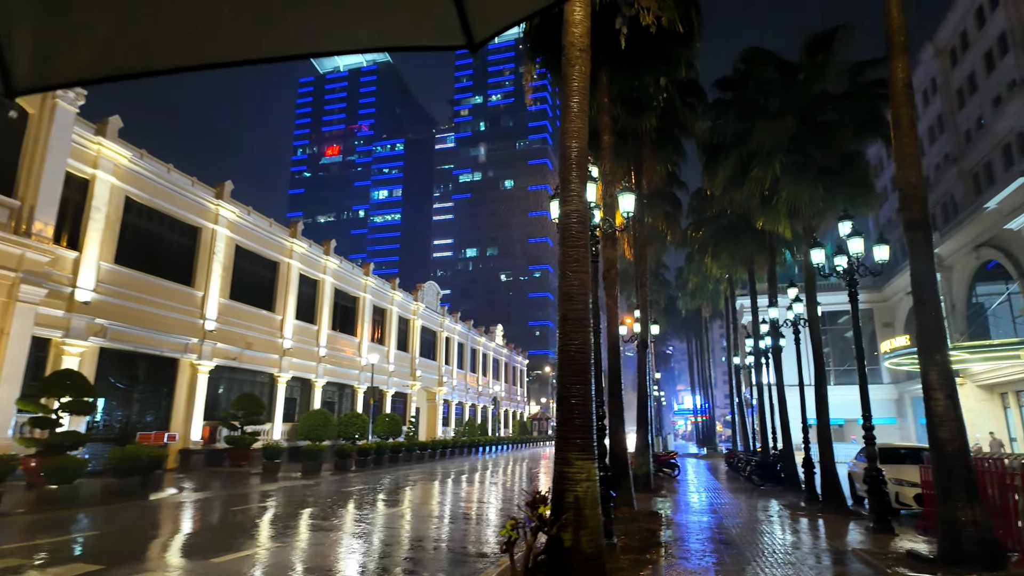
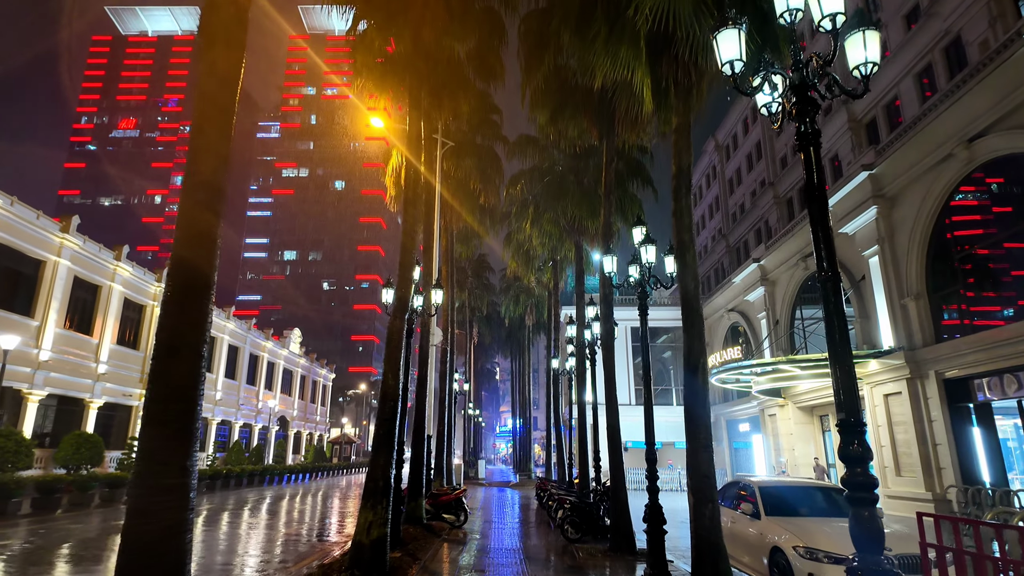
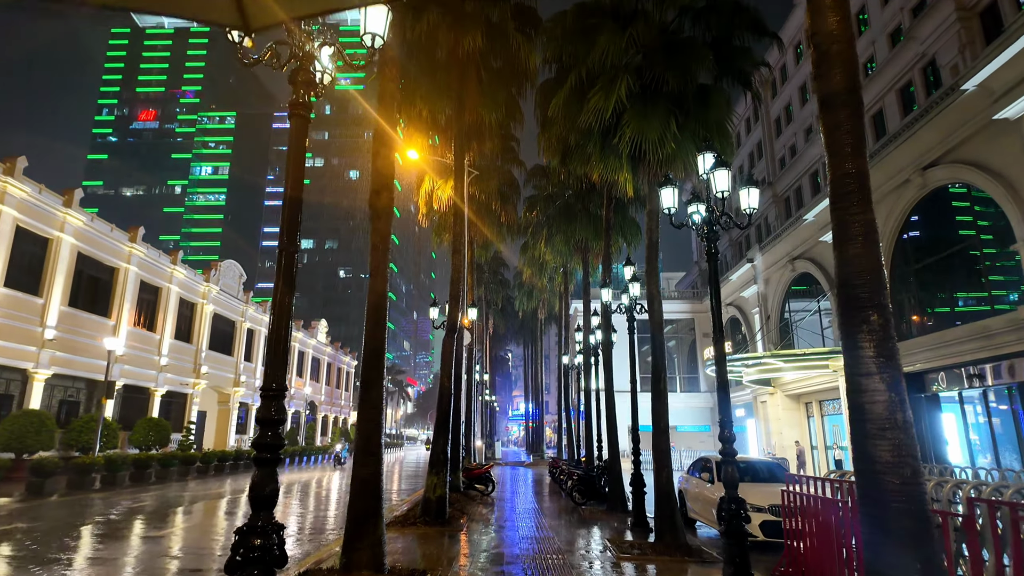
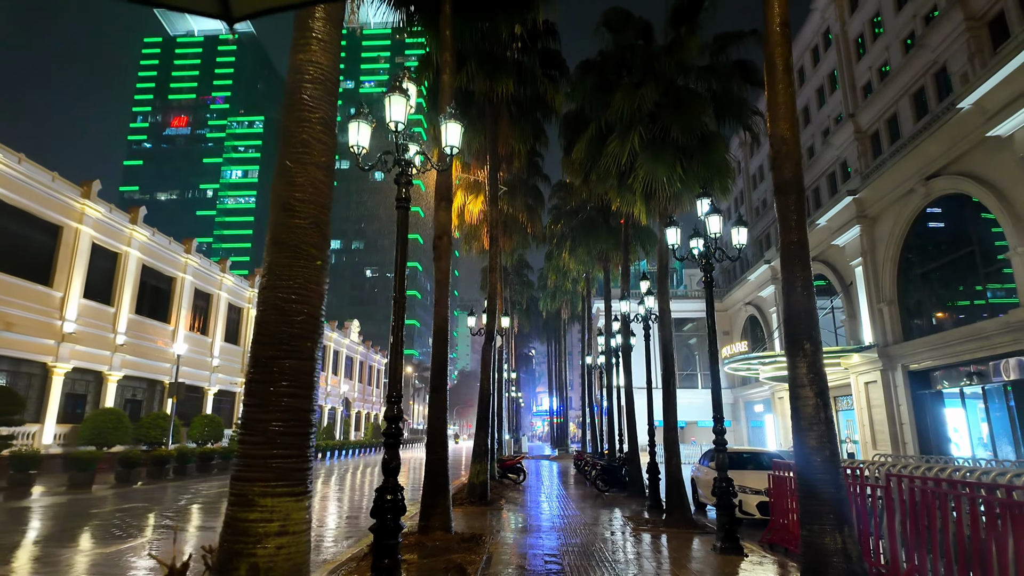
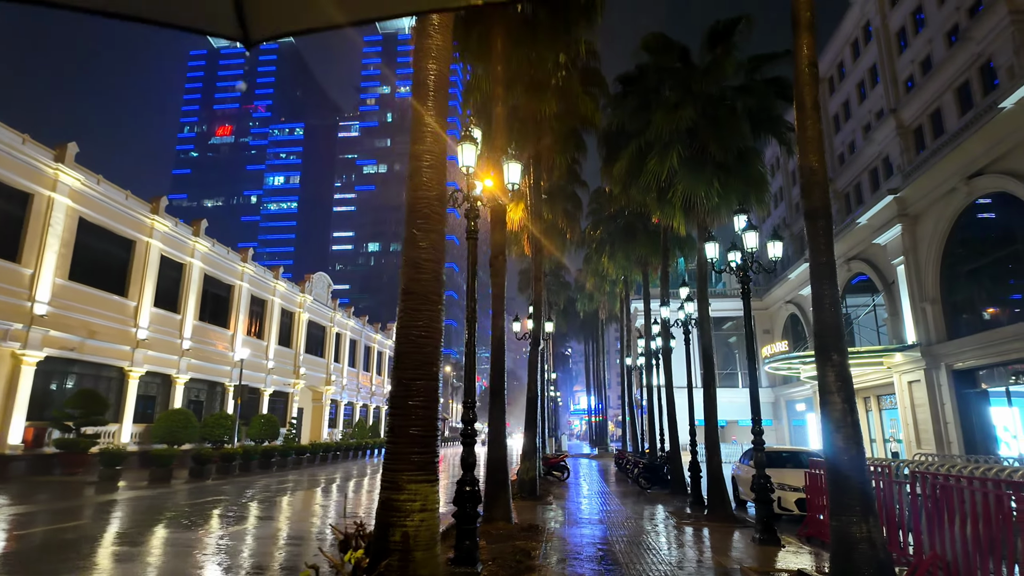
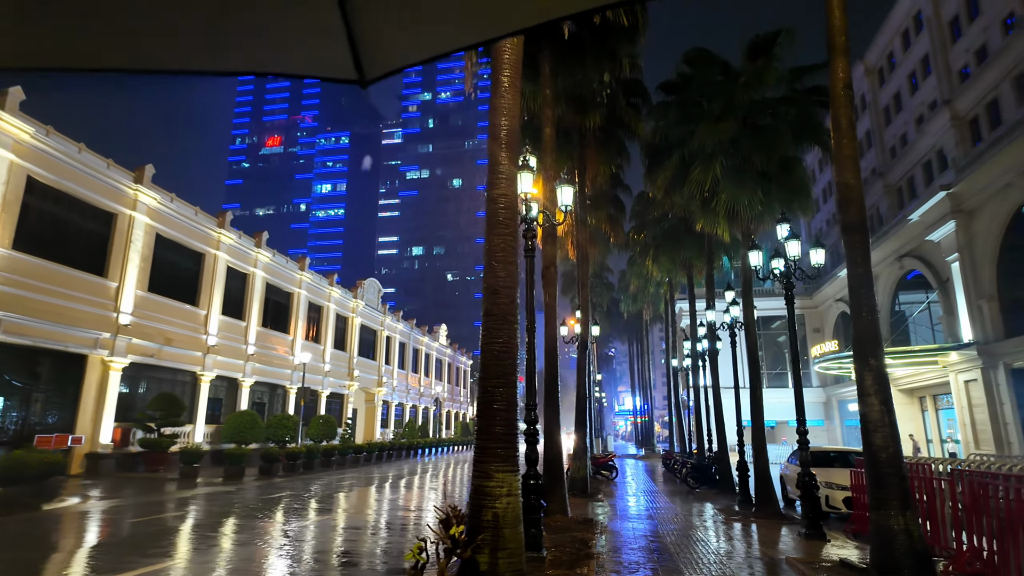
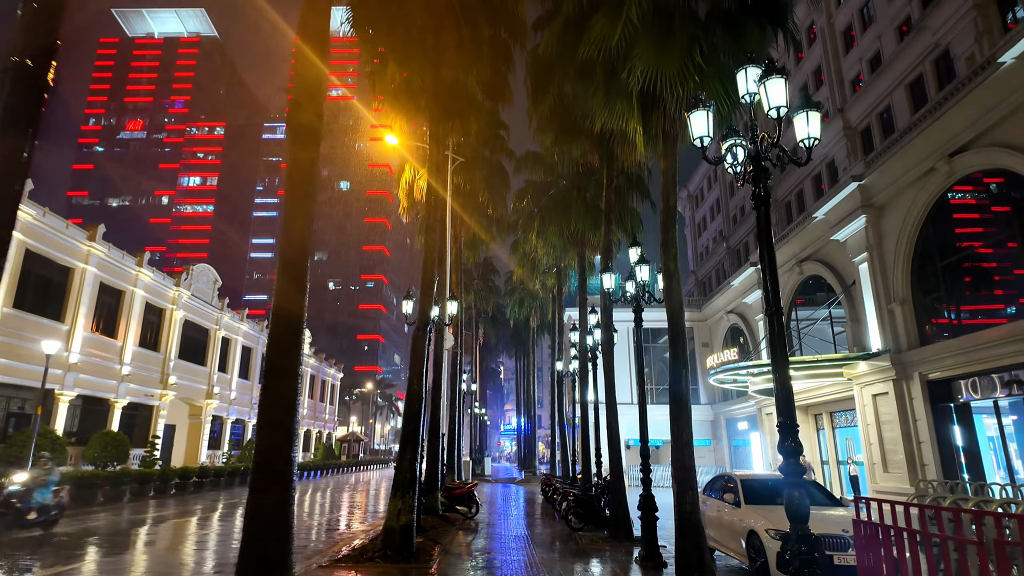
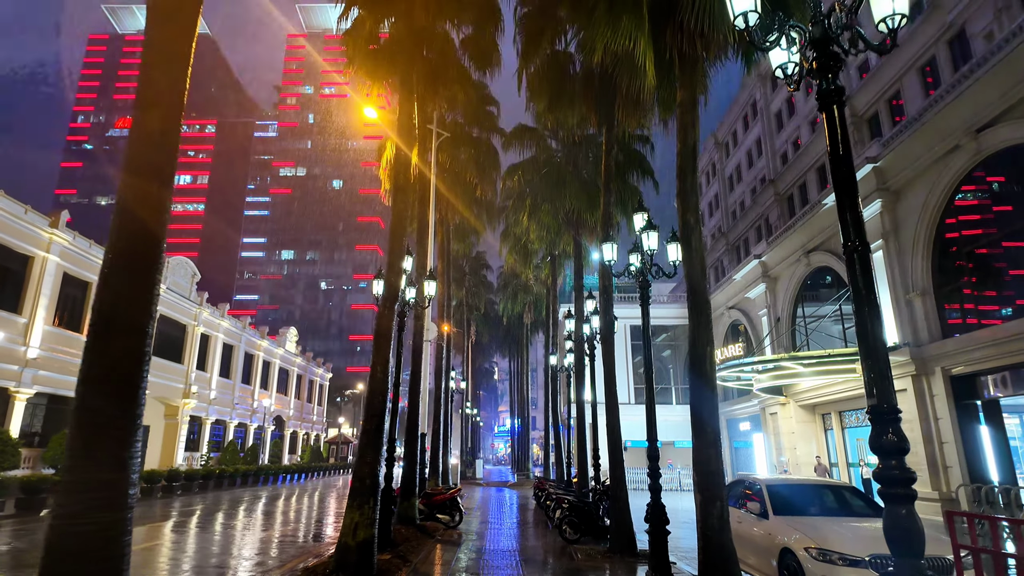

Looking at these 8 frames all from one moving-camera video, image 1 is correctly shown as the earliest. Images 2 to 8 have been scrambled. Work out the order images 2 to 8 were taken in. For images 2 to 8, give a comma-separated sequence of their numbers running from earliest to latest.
6, 5, 4, 3, 7, 2, 8
